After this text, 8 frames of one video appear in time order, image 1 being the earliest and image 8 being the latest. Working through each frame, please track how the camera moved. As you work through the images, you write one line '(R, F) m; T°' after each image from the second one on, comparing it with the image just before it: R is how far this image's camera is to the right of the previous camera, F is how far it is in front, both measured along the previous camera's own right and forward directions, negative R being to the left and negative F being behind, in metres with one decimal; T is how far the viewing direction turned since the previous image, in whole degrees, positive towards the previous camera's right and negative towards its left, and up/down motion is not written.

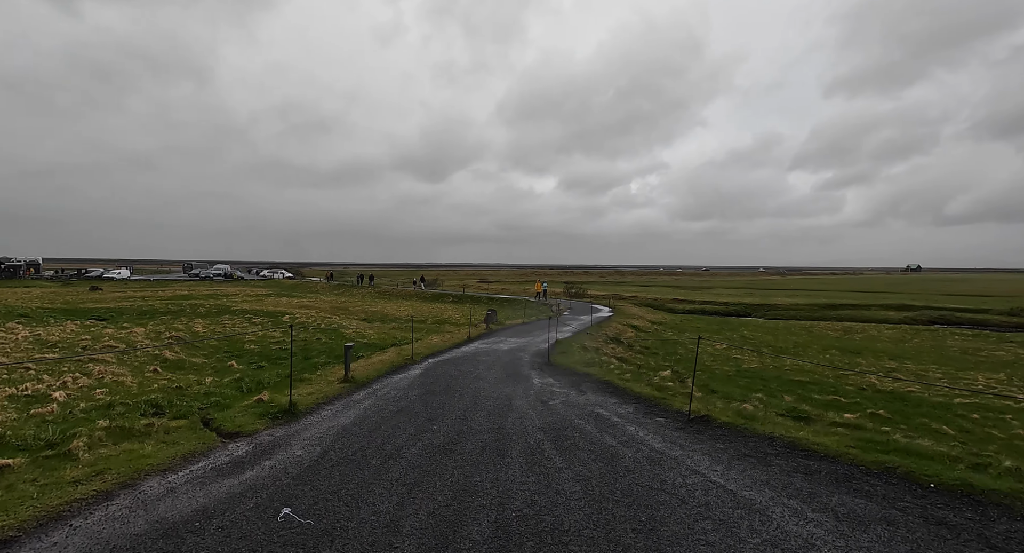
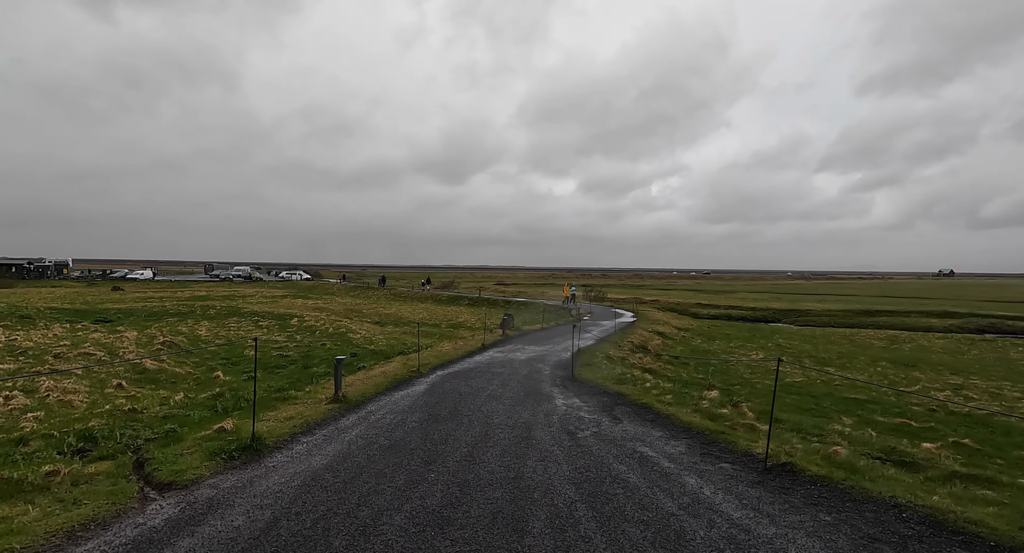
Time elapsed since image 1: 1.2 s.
(0.0, +2.8) m; -2°
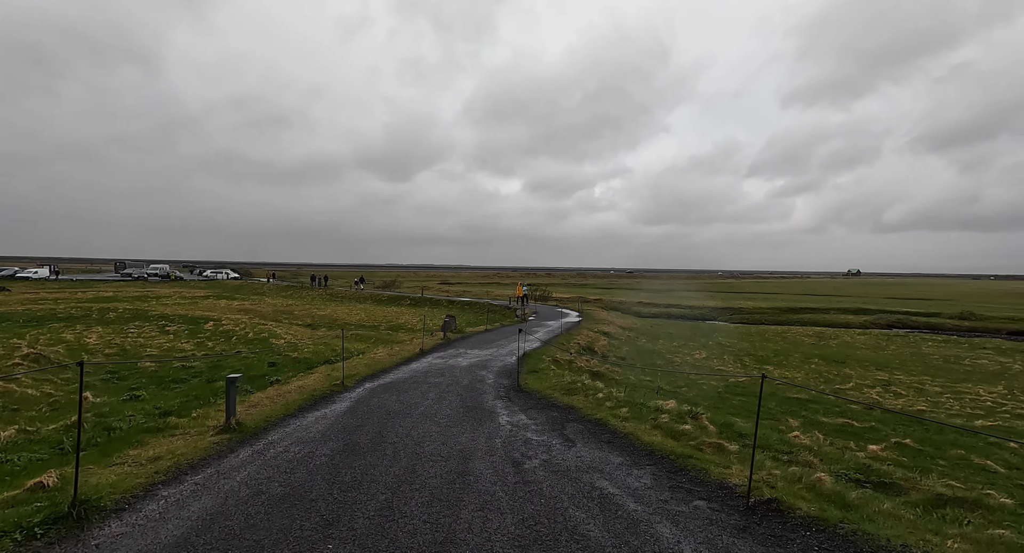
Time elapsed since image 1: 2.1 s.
(+0.2, +2.1) m; +6°
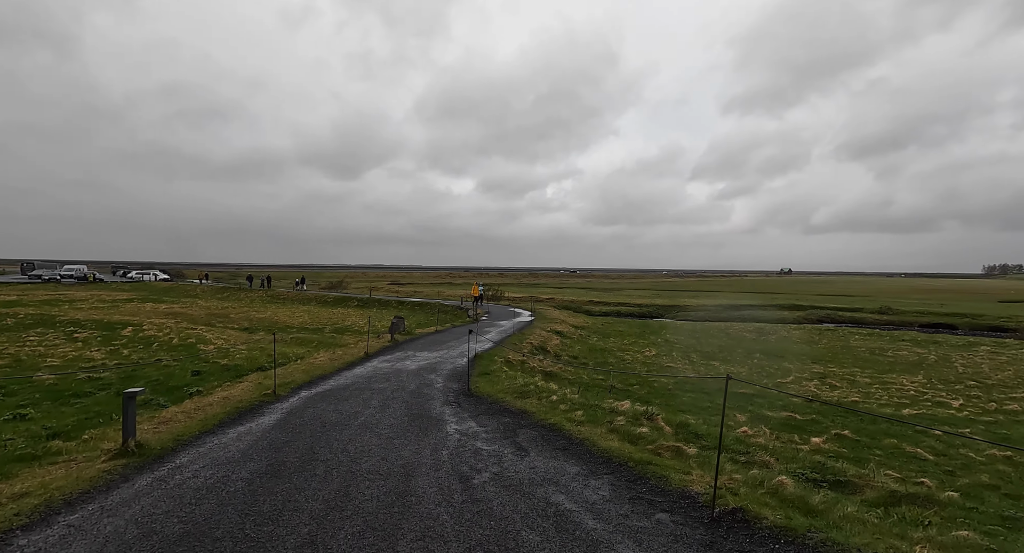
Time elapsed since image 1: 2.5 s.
(+0.1, +0.9) m; +5°
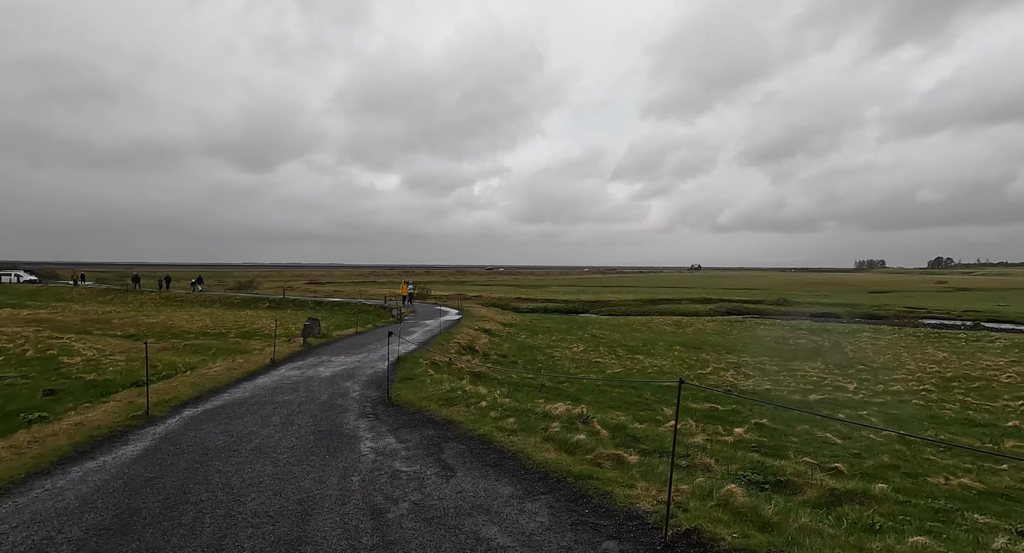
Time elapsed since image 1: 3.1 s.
(+0.1, +1.4) m; +8°
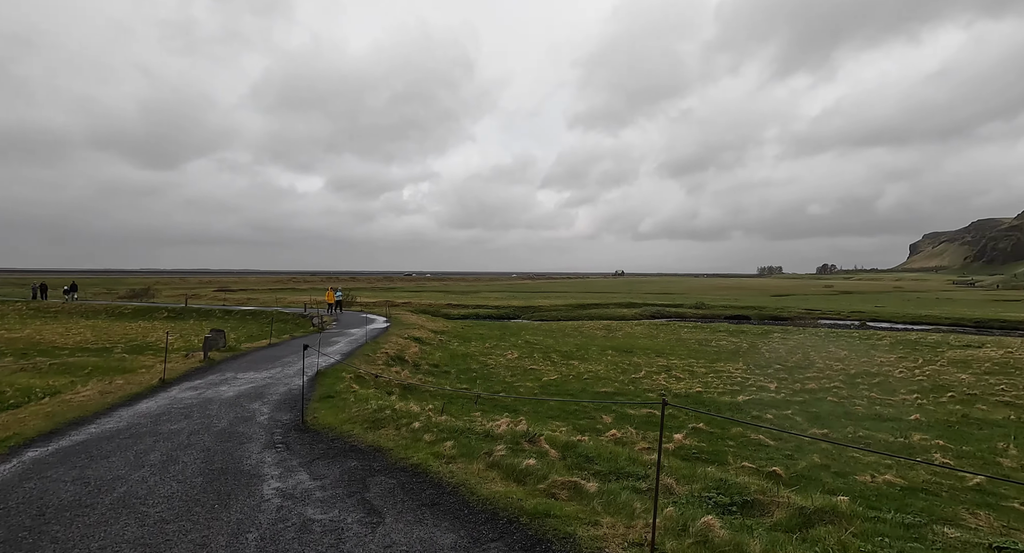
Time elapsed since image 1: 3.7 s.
(-0.2, +1.6) m; +8°
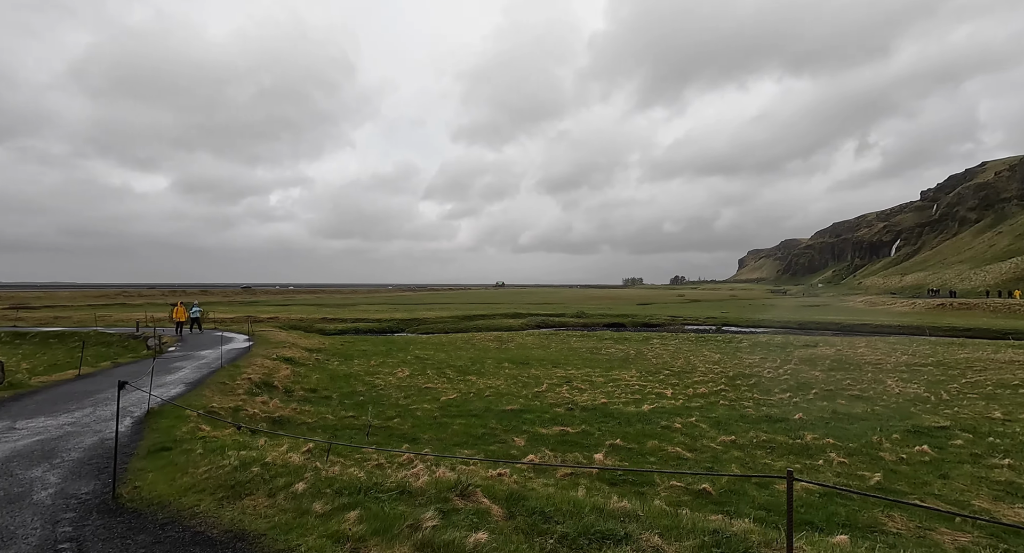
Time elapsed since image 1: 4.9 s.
(-0.9, +3.3) m; +13°
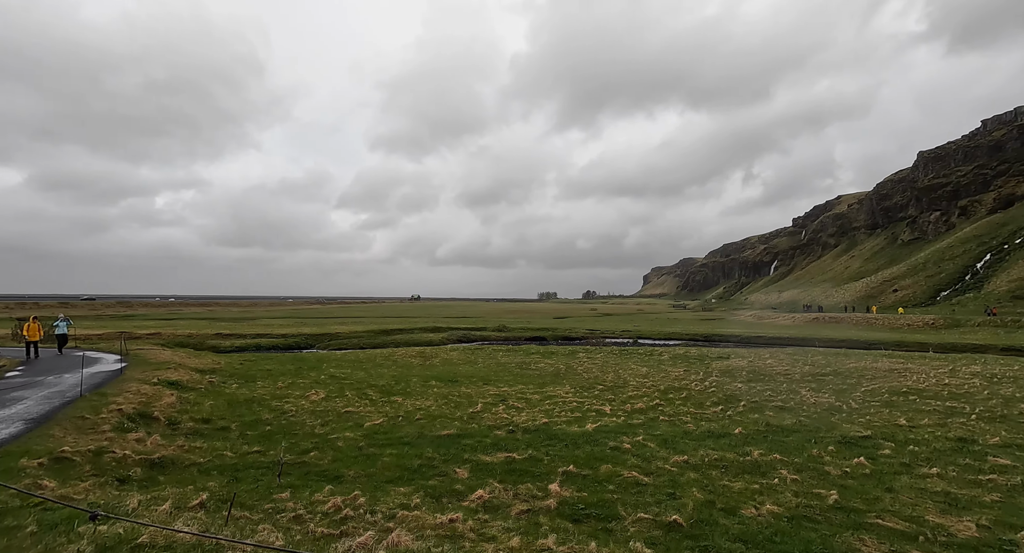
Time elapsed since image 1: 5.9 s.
(-1.1, +2.8) m; +9°
